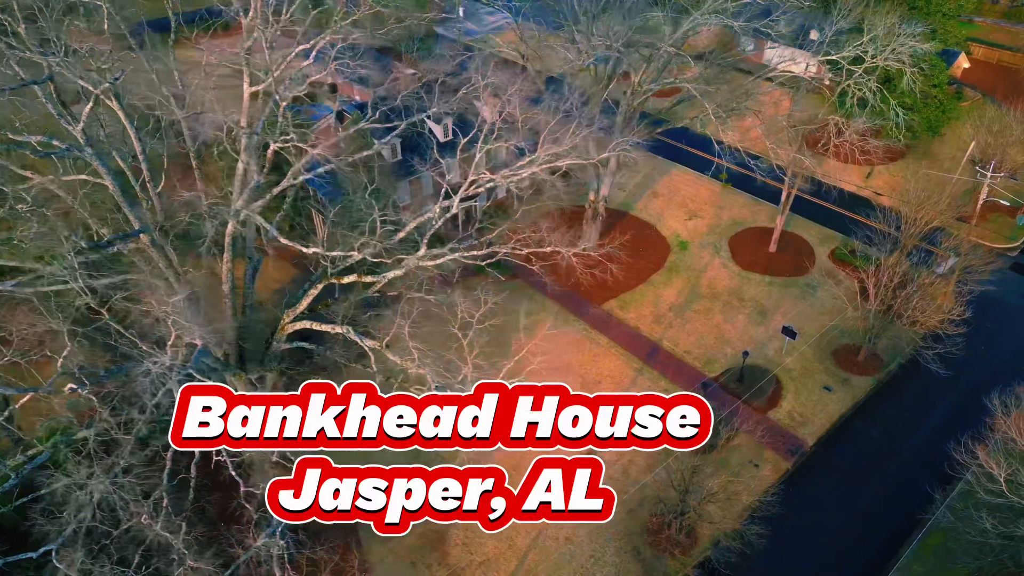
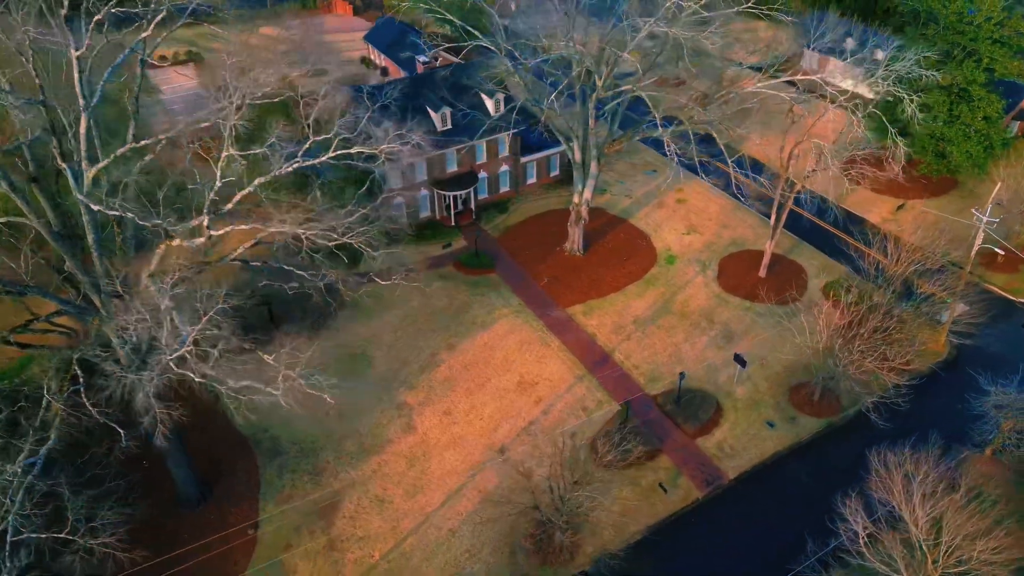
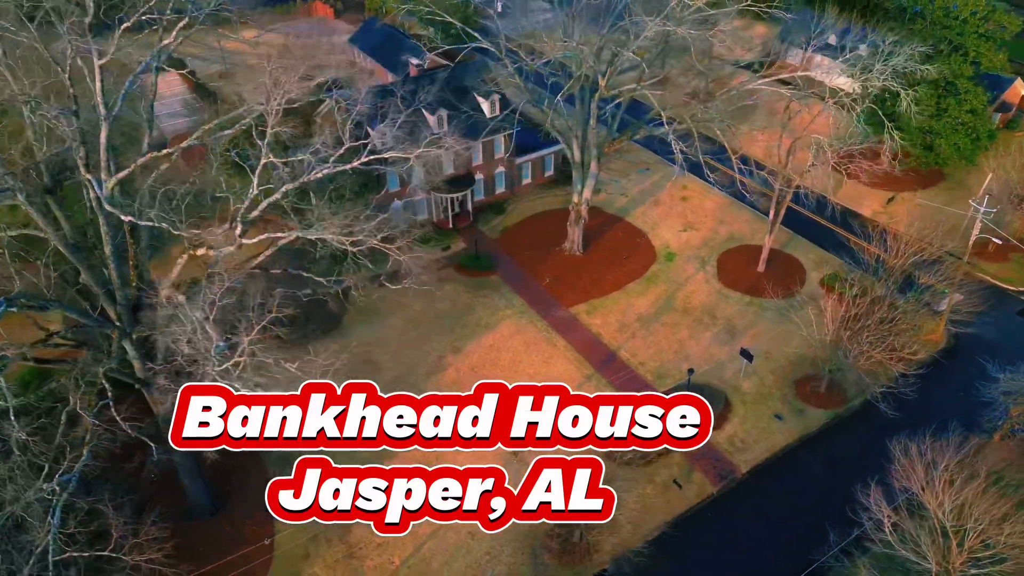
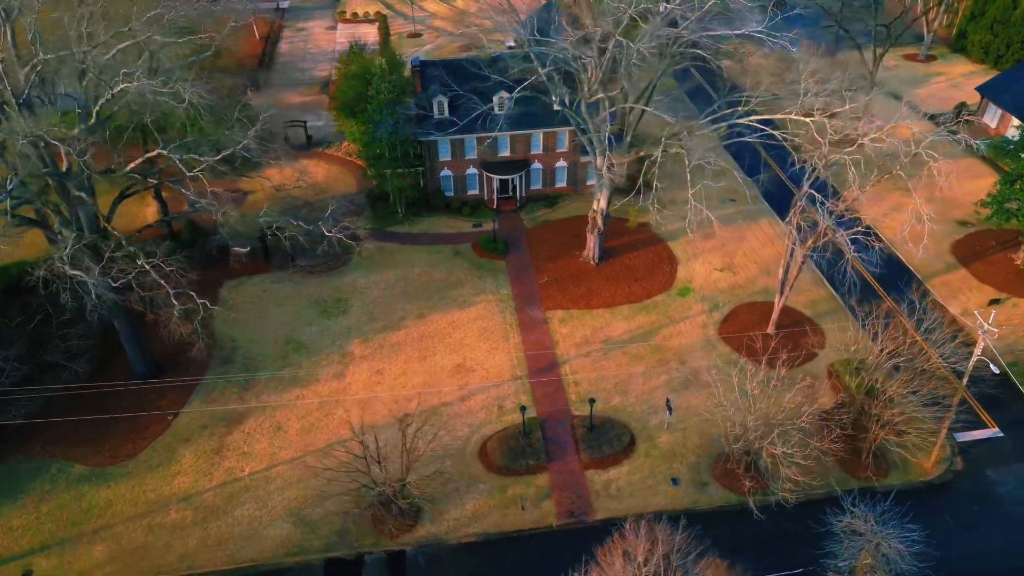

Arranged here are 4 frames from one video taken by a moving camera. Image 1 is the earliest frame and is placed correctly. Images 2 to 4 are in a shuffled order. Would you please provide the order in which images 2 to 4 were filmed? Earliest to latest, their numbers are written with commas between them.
3, 2, 4
